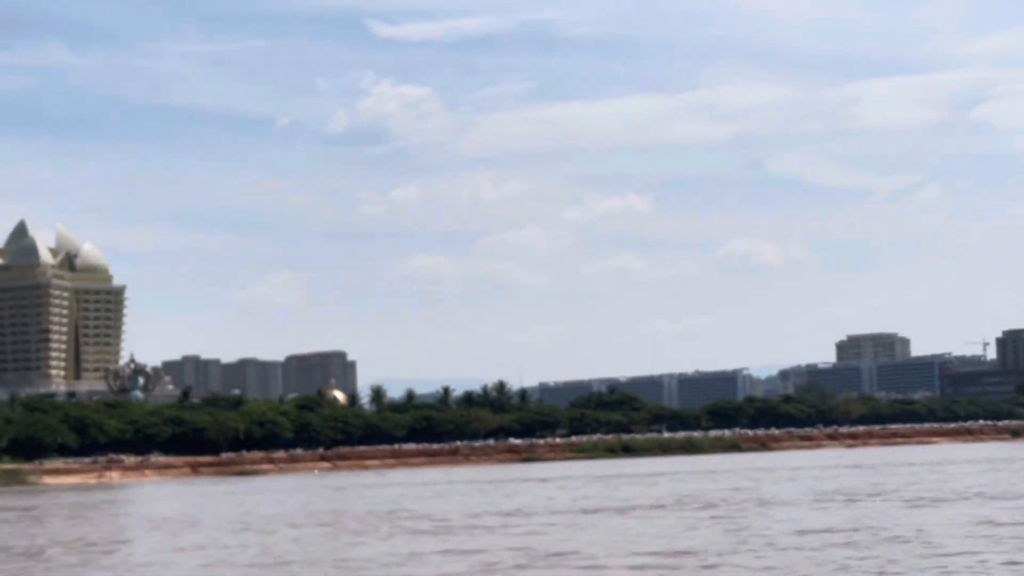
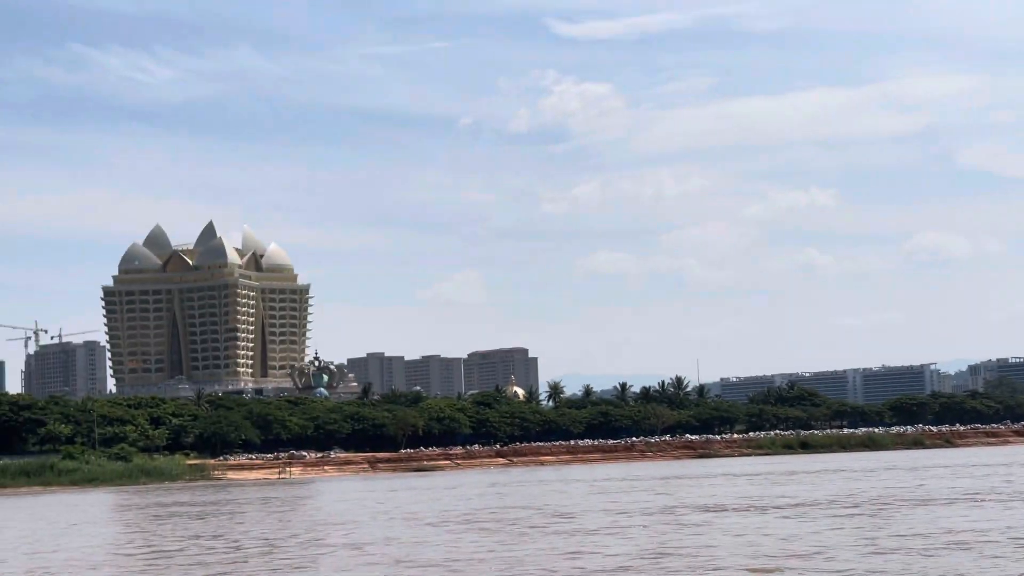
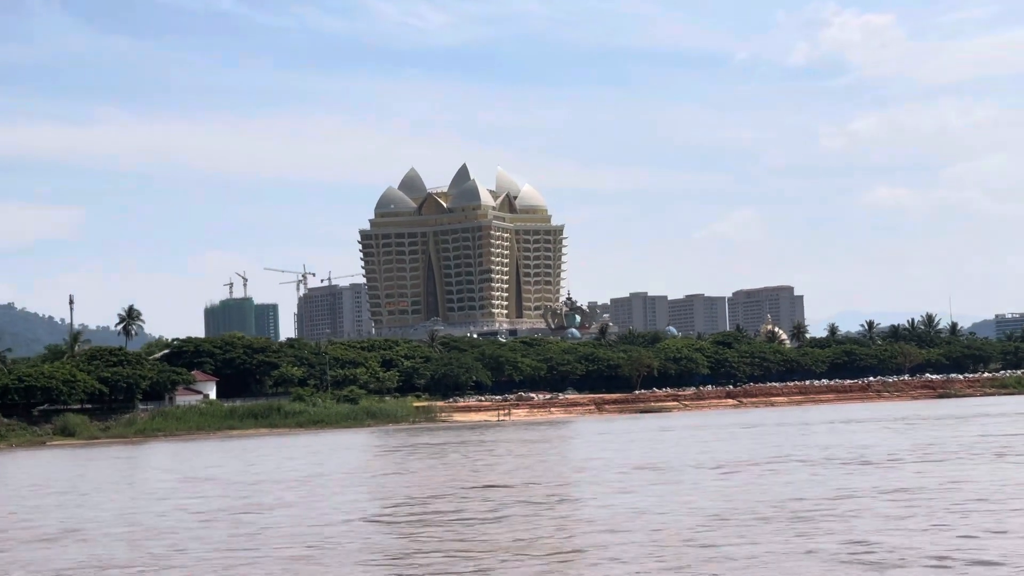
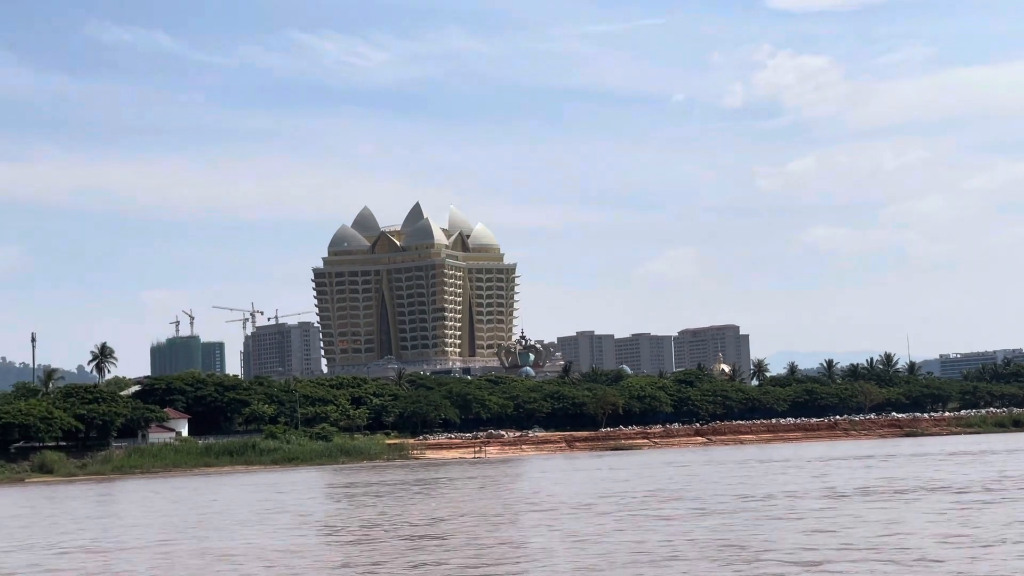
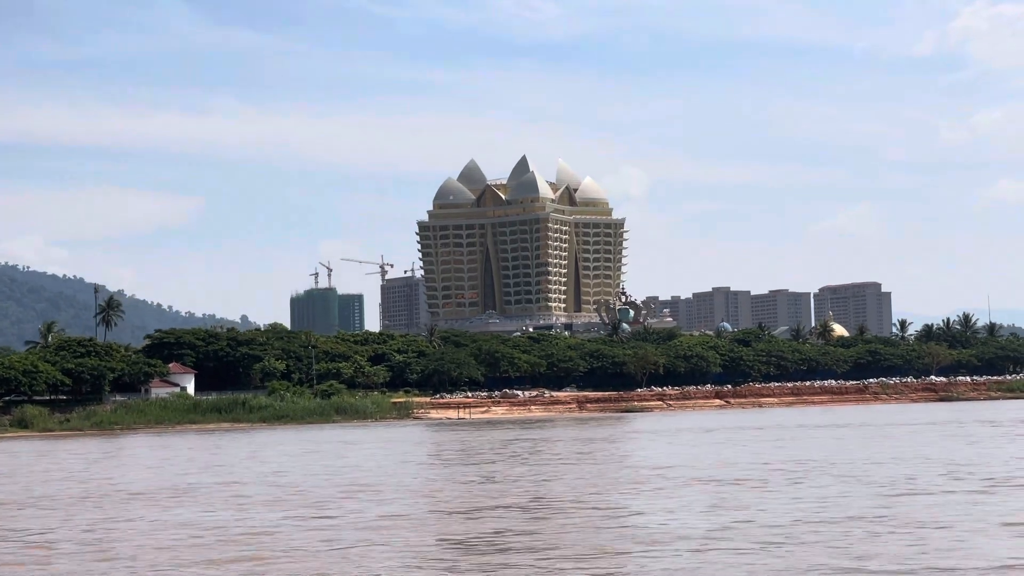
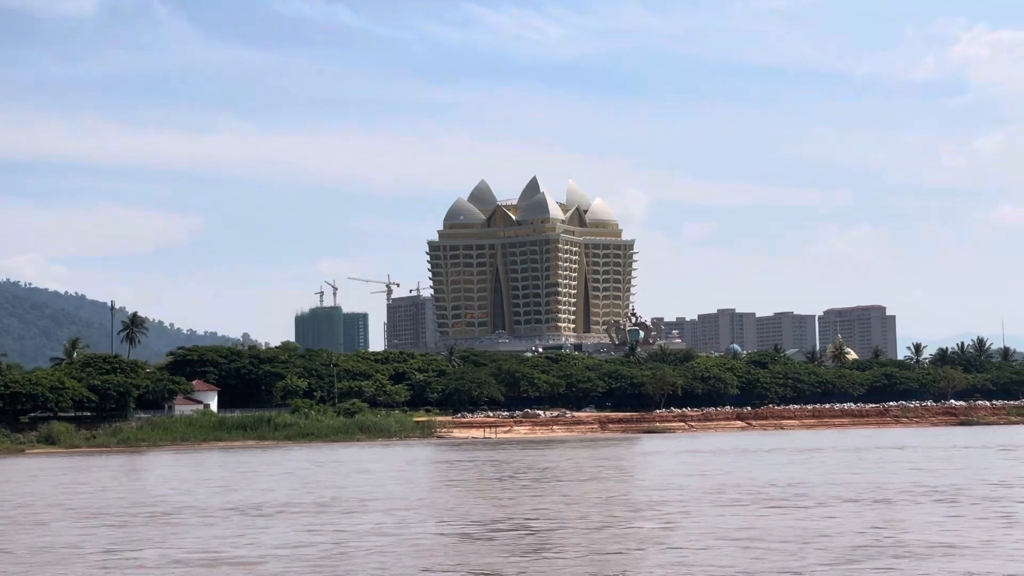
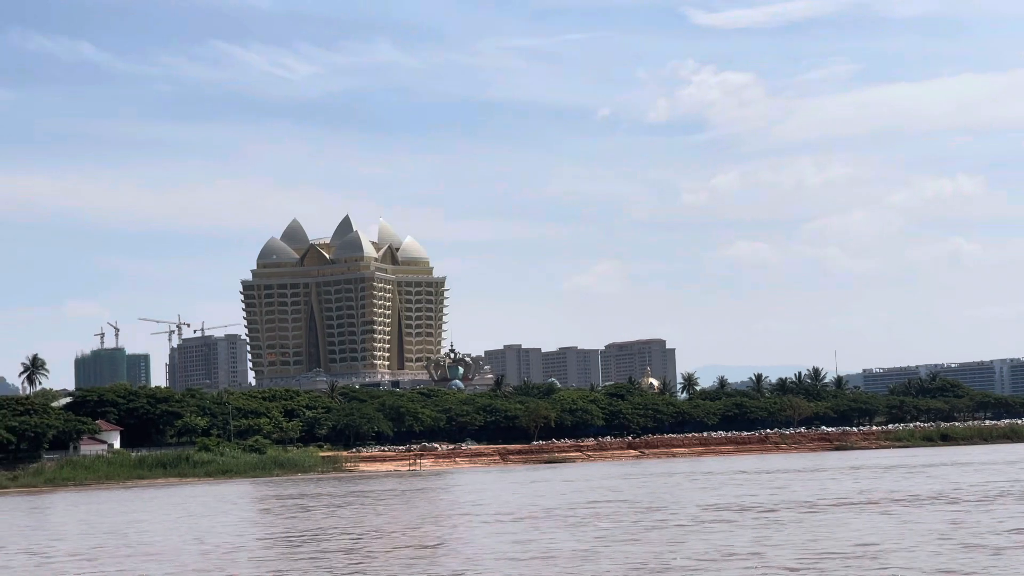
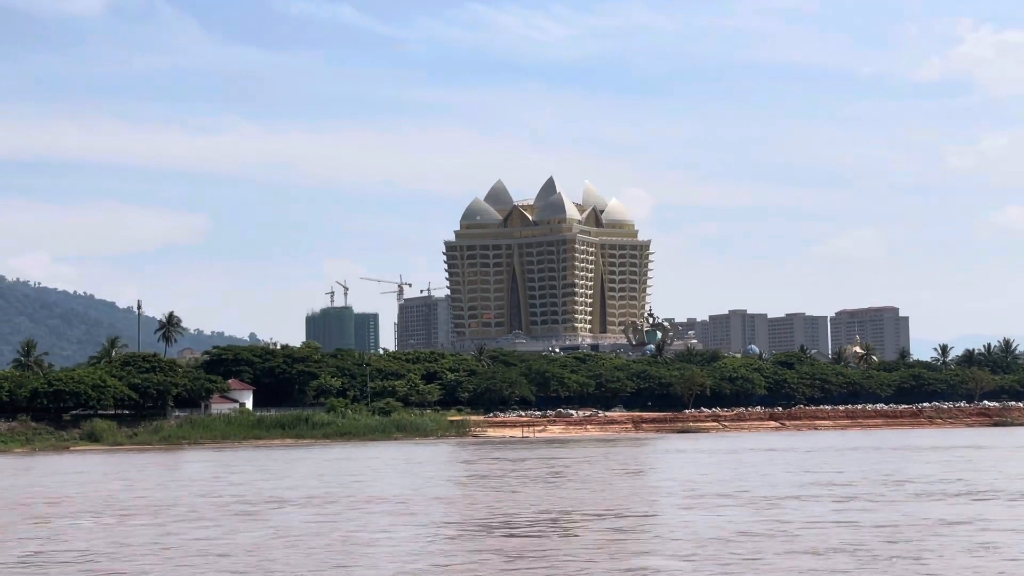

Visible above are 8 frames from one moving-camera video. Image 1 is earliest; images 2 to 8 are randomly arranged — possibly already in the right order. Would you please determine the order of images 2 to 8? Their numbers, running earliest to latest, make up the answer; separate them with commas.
2, 7, 4, 3, 8, 6, 5
